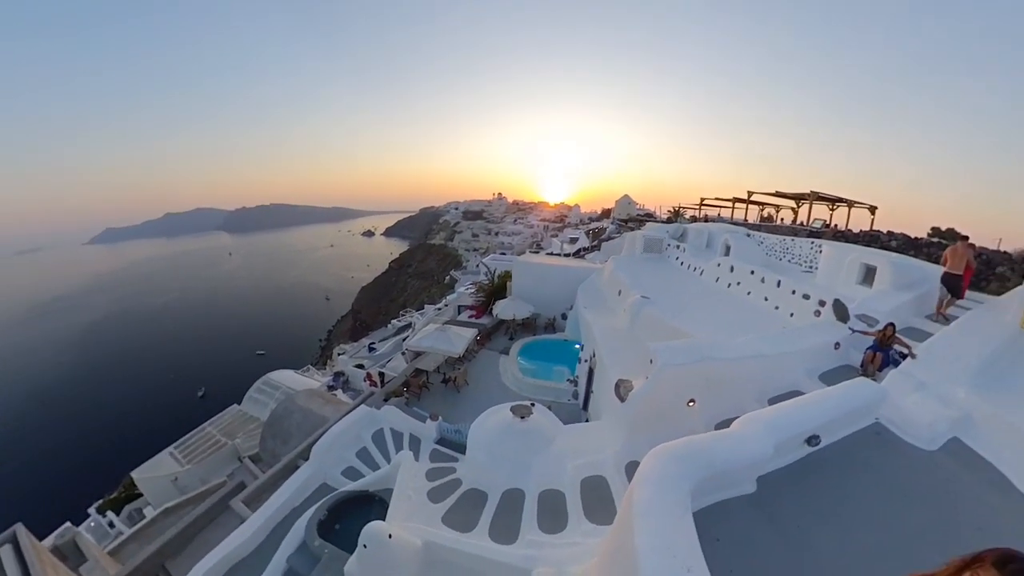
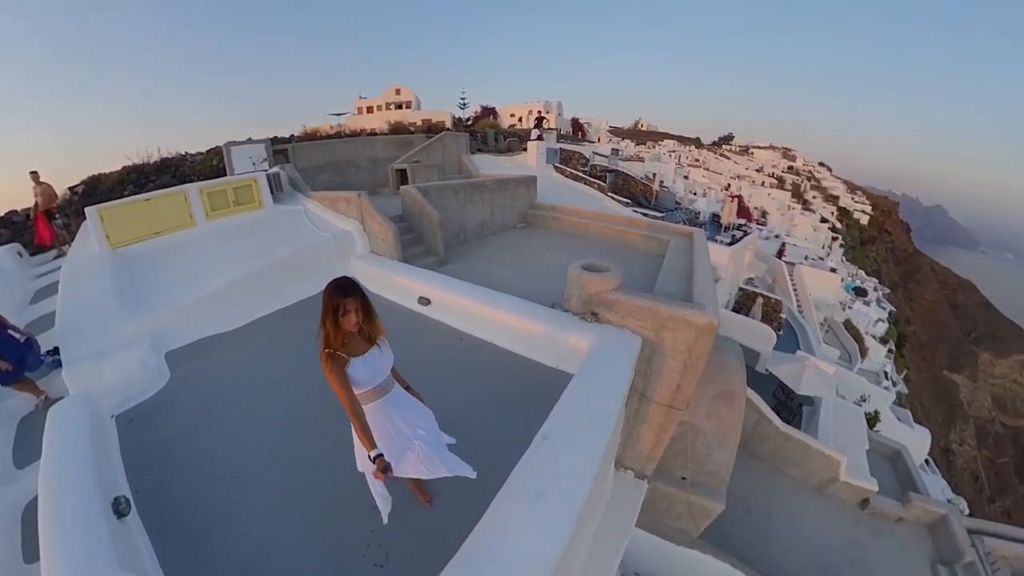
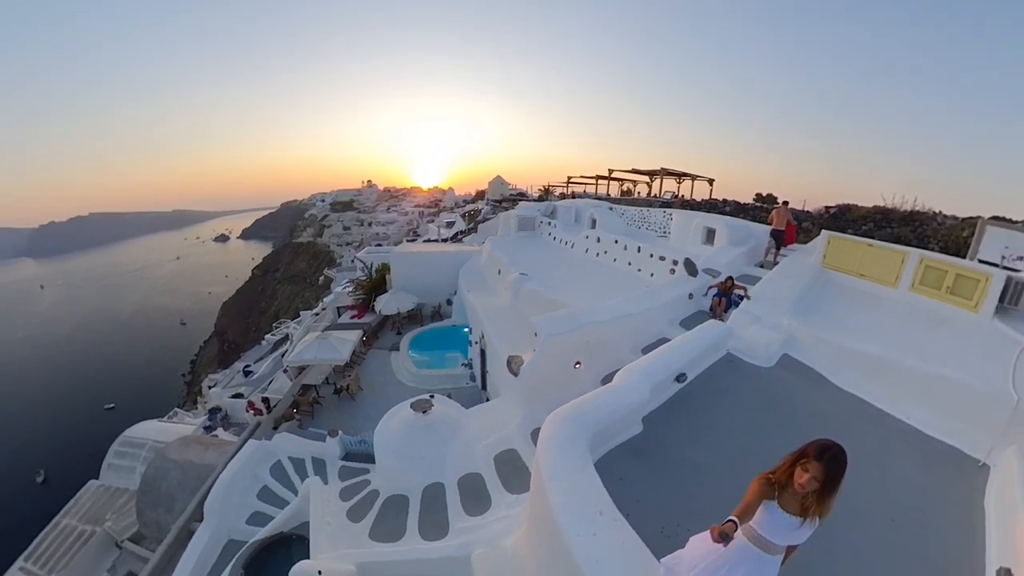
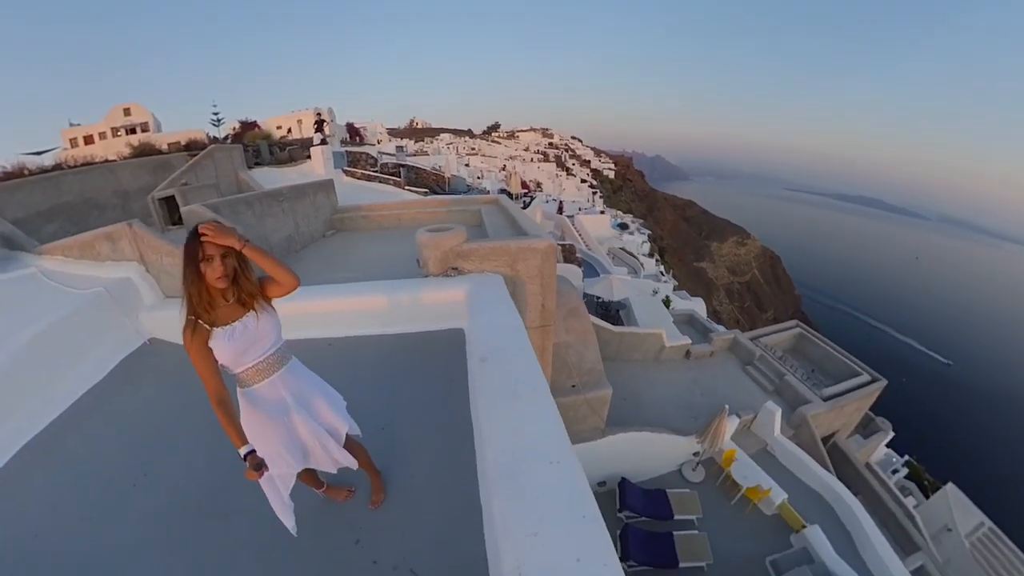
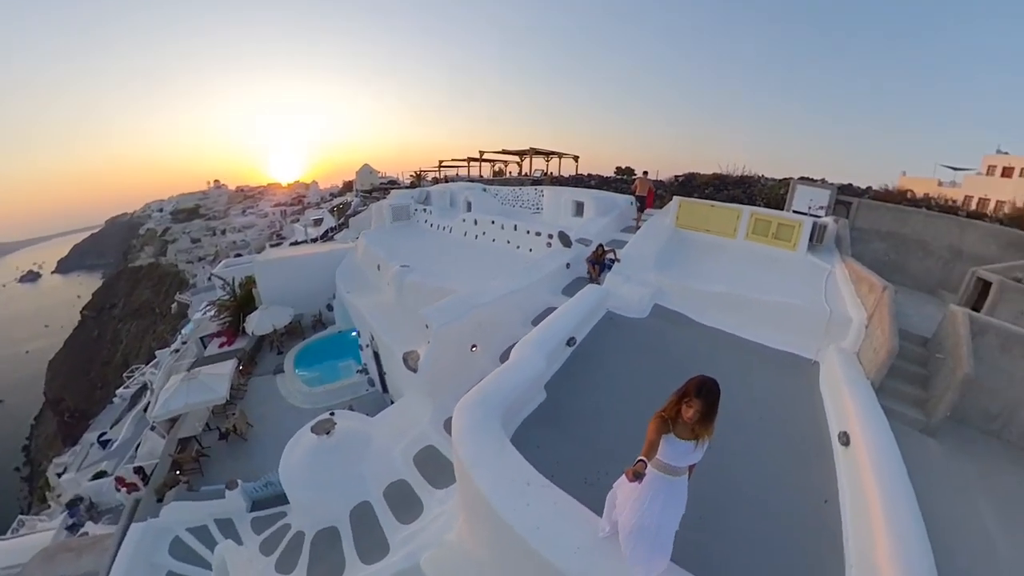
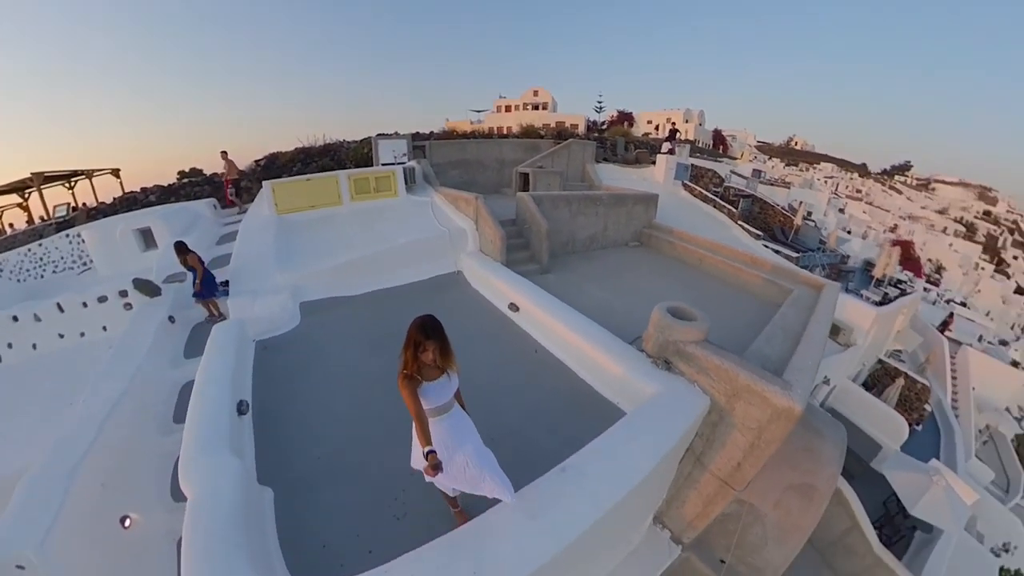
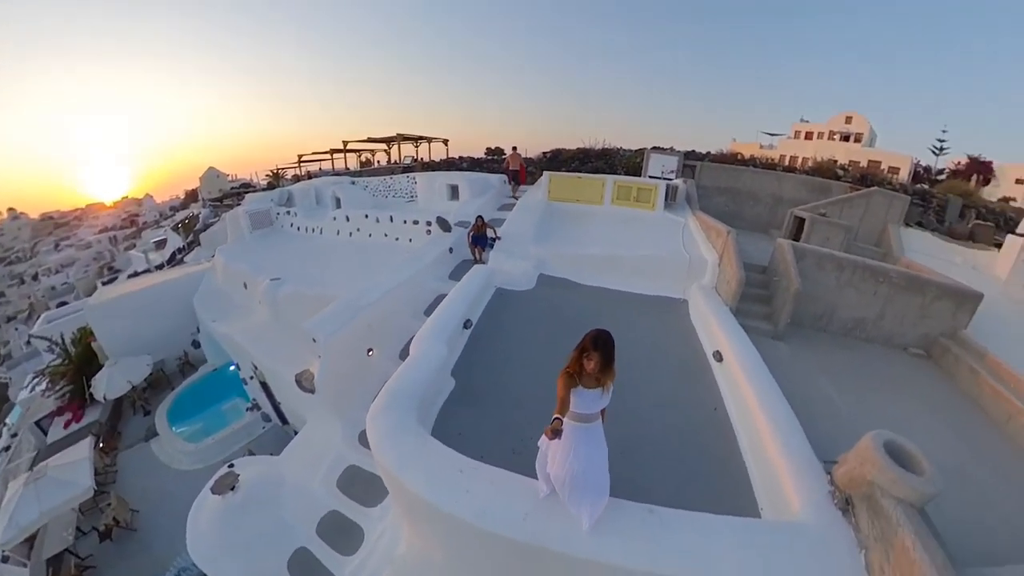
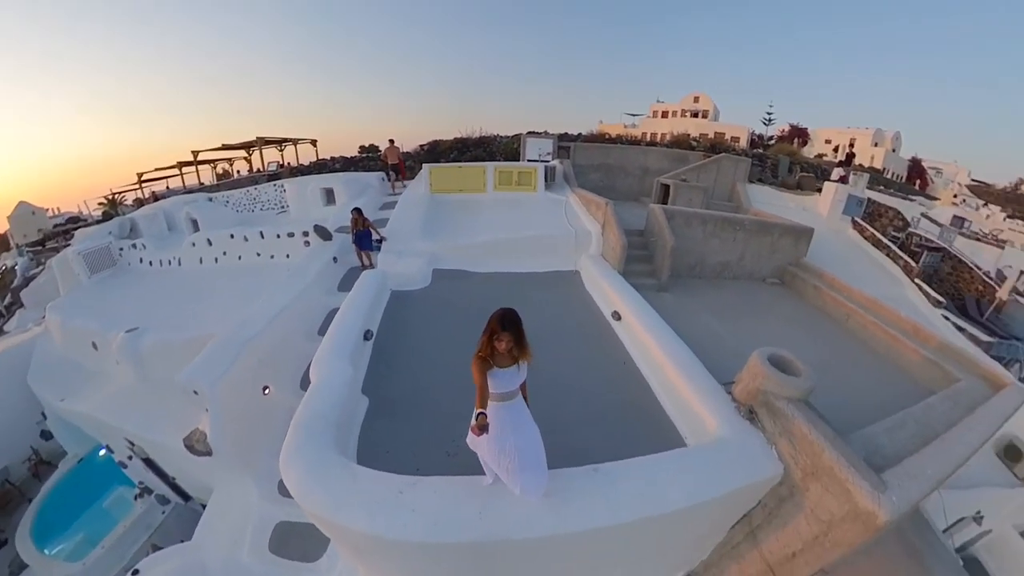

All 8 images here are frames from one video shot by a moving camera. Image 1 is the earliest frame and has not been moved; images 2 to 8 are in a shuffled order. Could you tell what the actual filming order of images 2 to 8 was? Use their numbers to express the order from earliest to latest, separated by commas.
3, 5, 7, 8, 6, 2, 4
